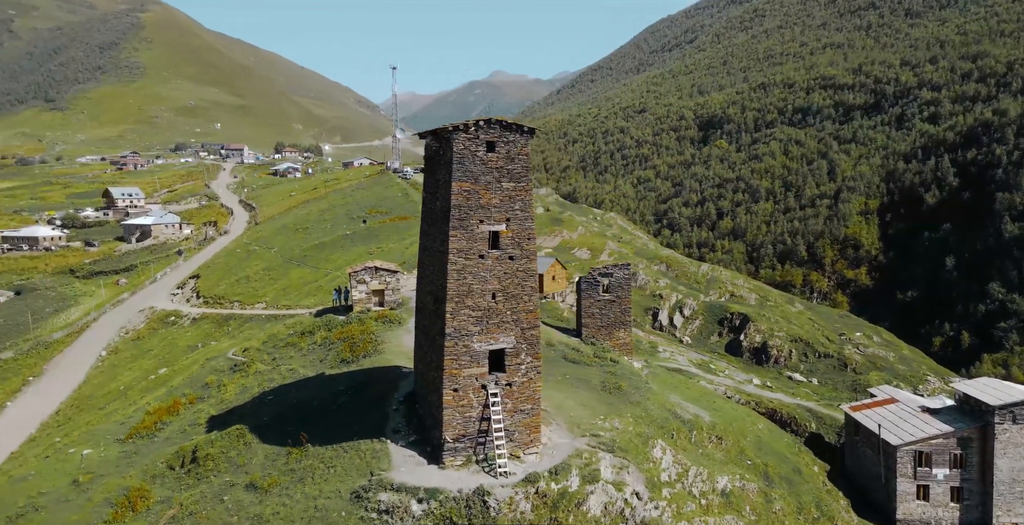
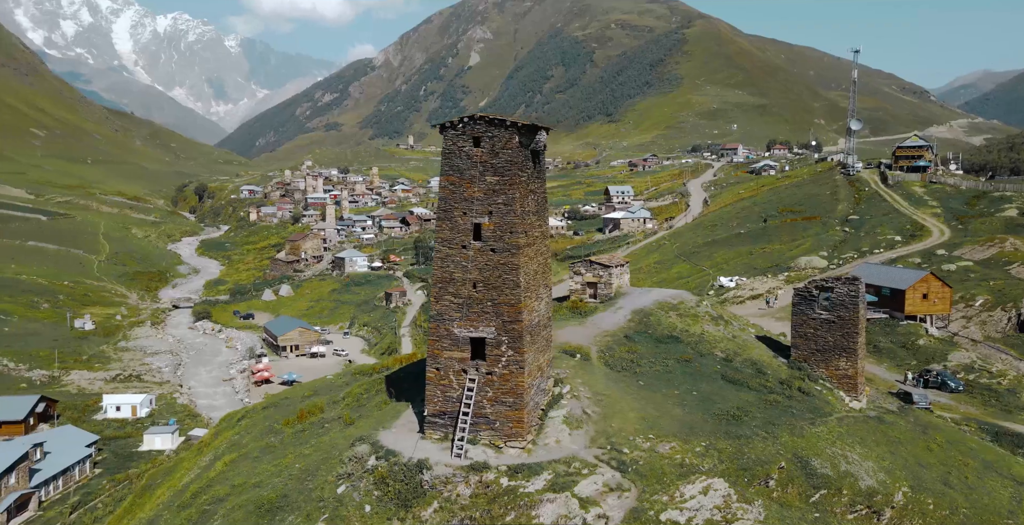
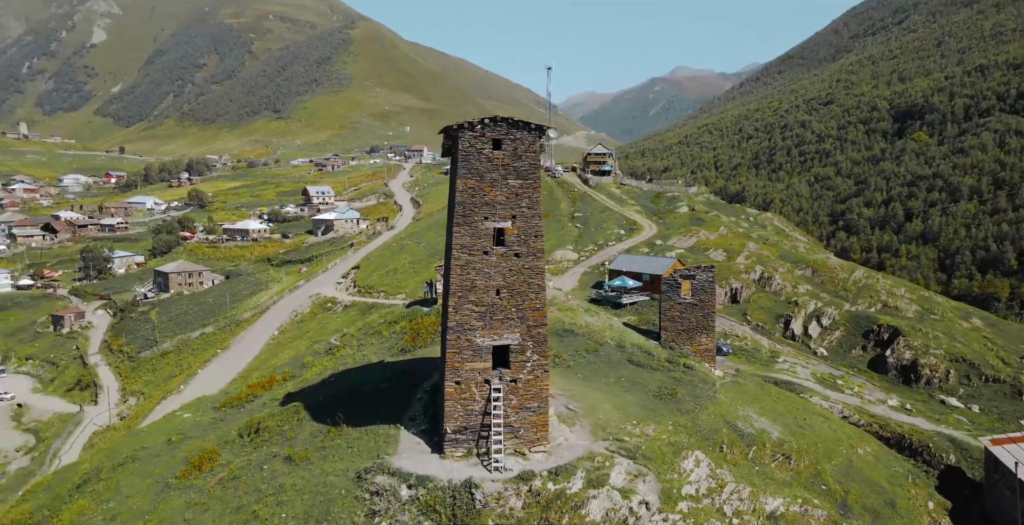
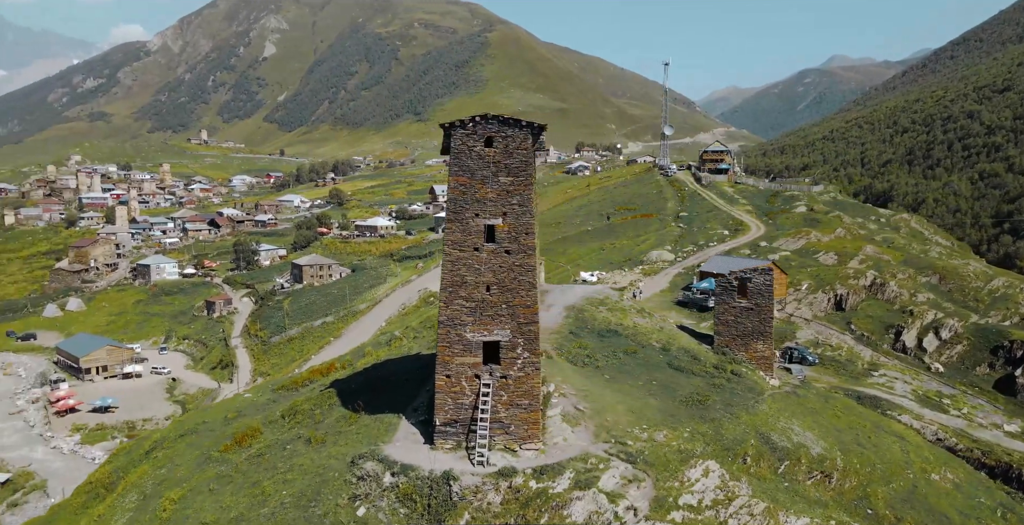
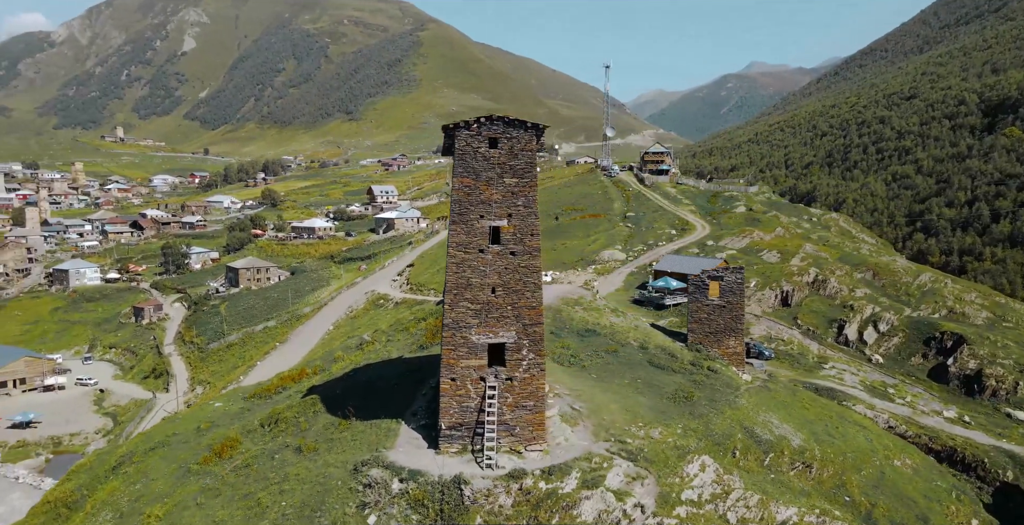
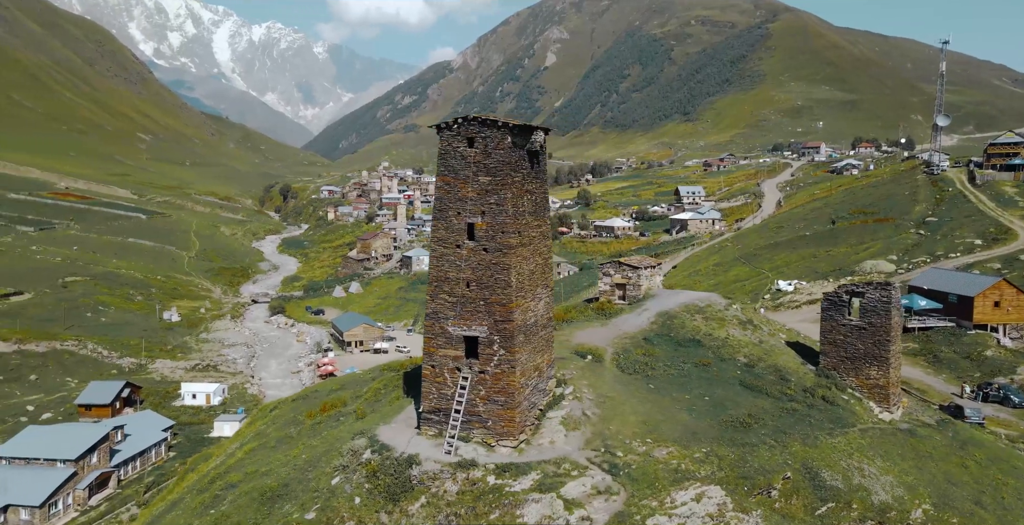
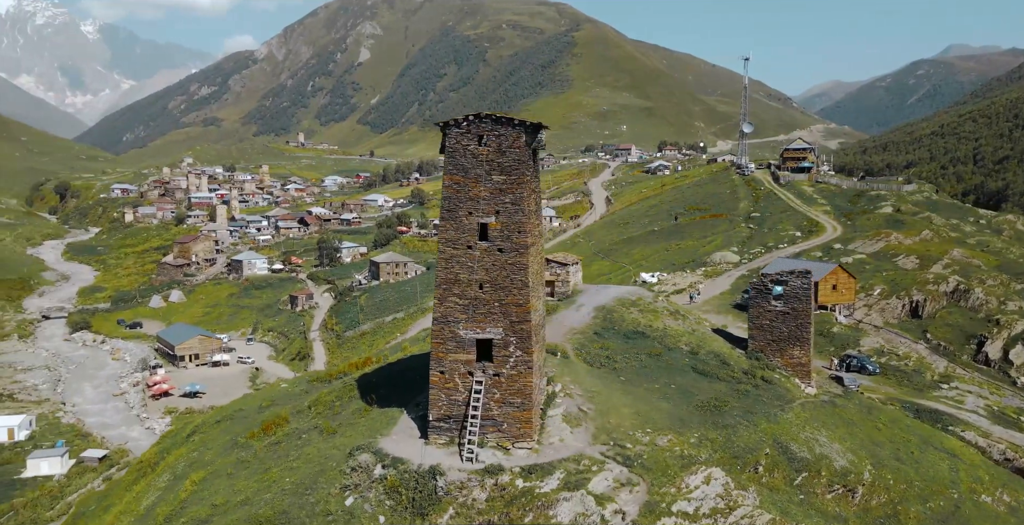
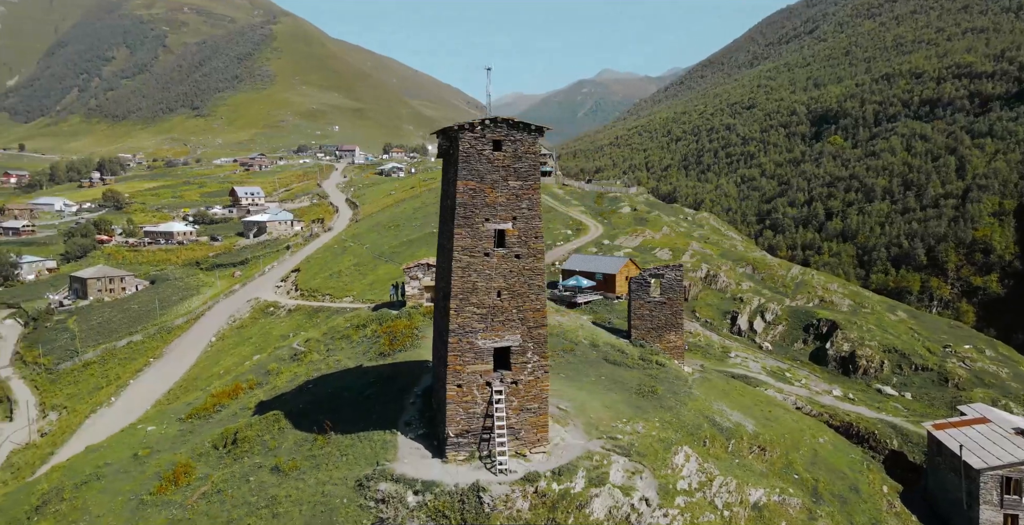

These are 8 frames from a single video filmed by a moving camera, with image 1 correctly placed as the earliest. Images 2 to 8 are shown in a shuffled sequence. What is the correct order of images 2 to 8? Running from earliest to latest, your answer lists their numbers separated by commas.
8, 3, 5, 4, 7, 2, 6
